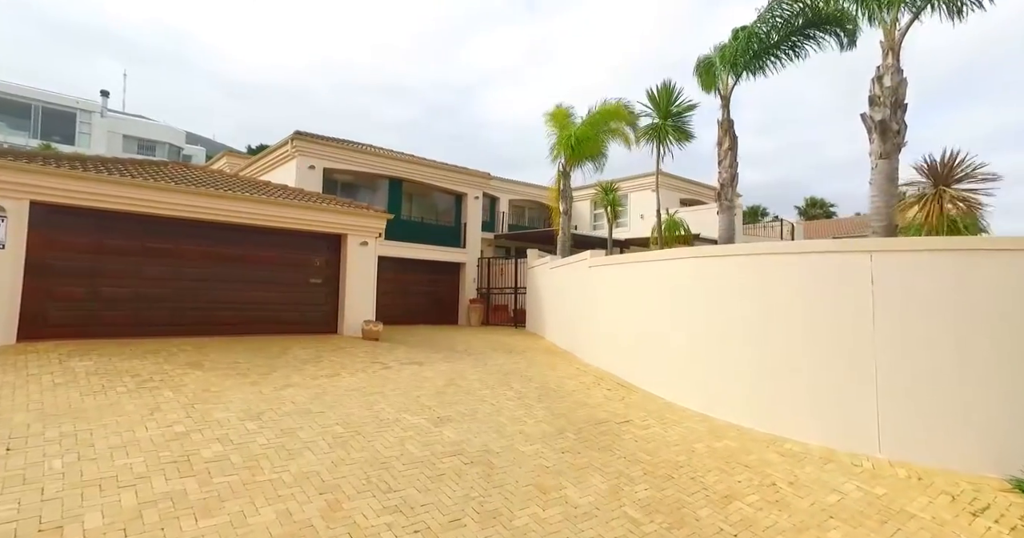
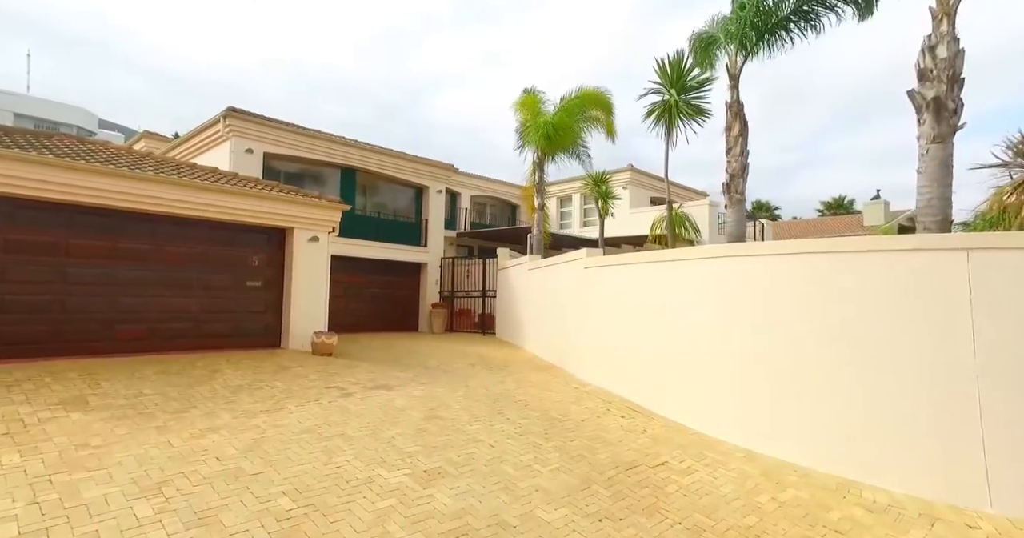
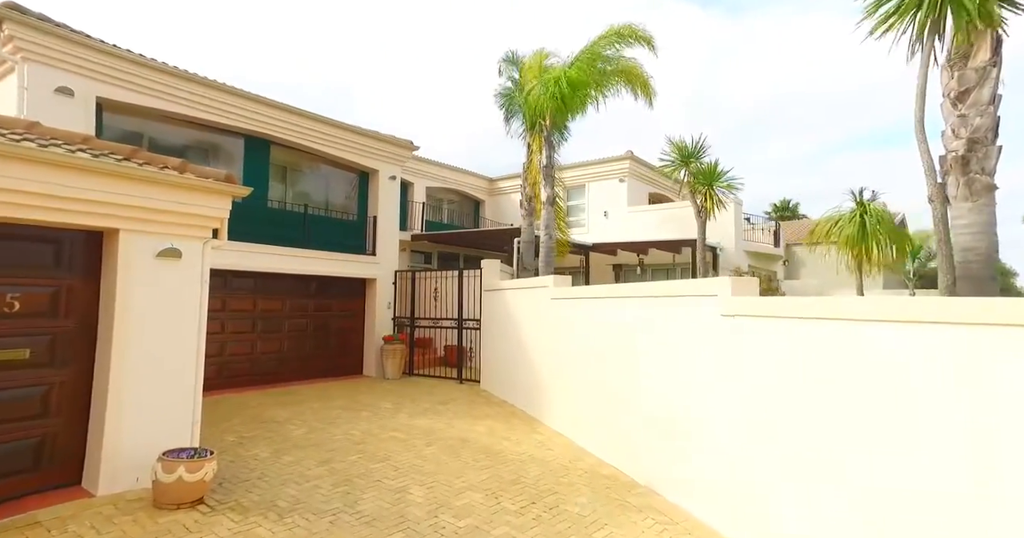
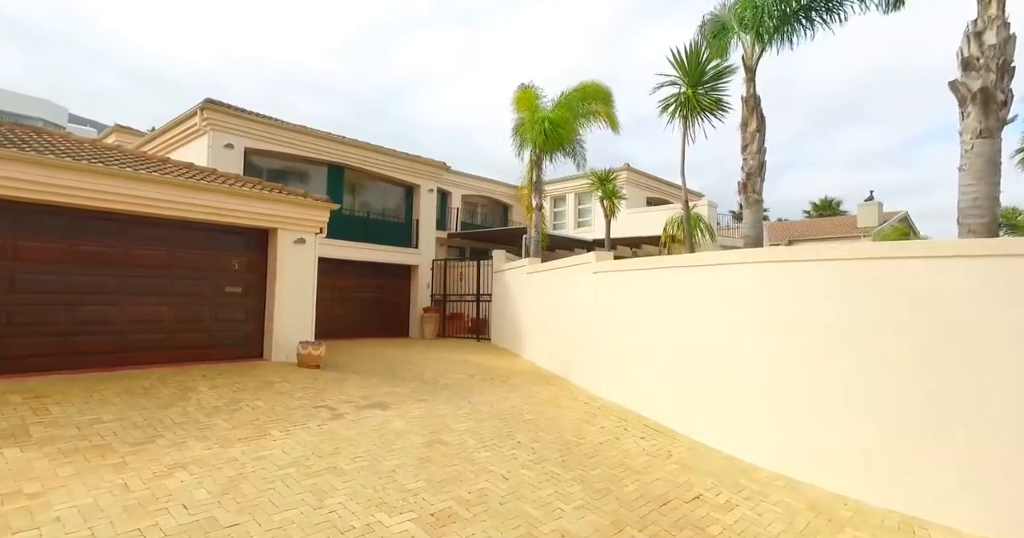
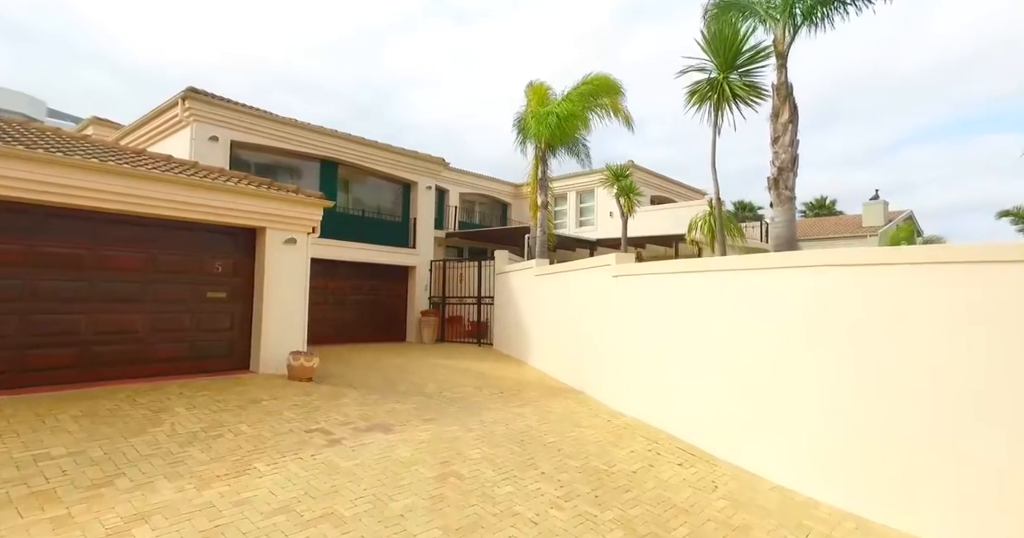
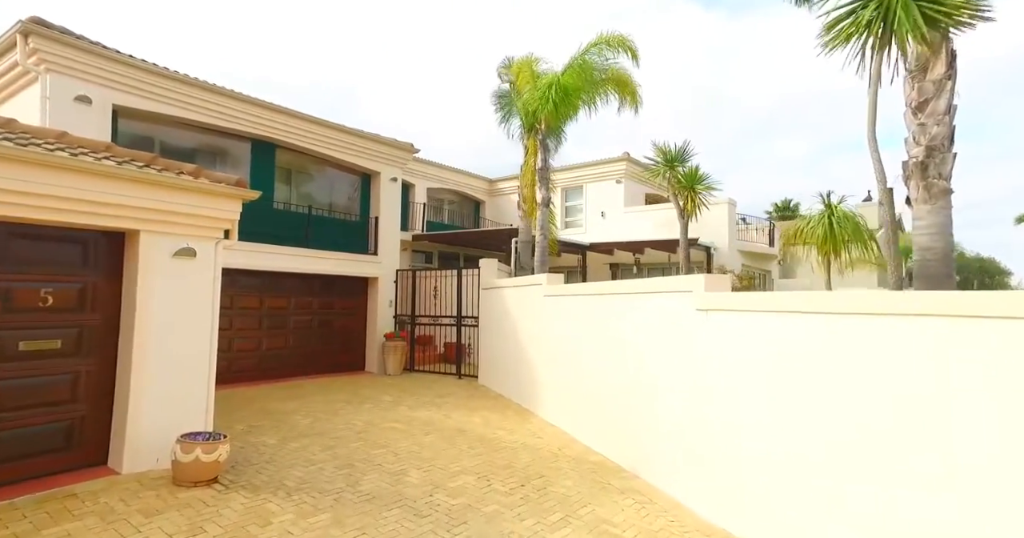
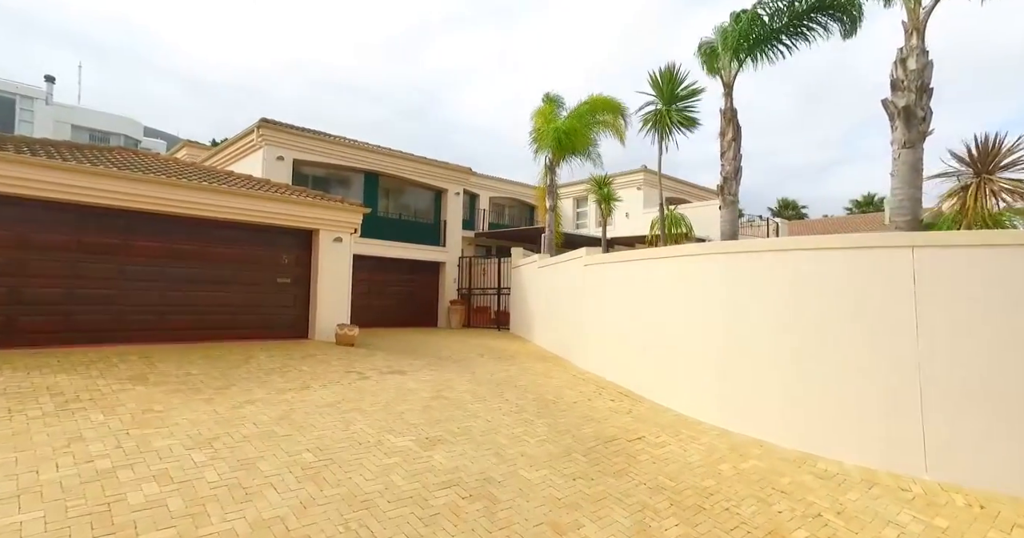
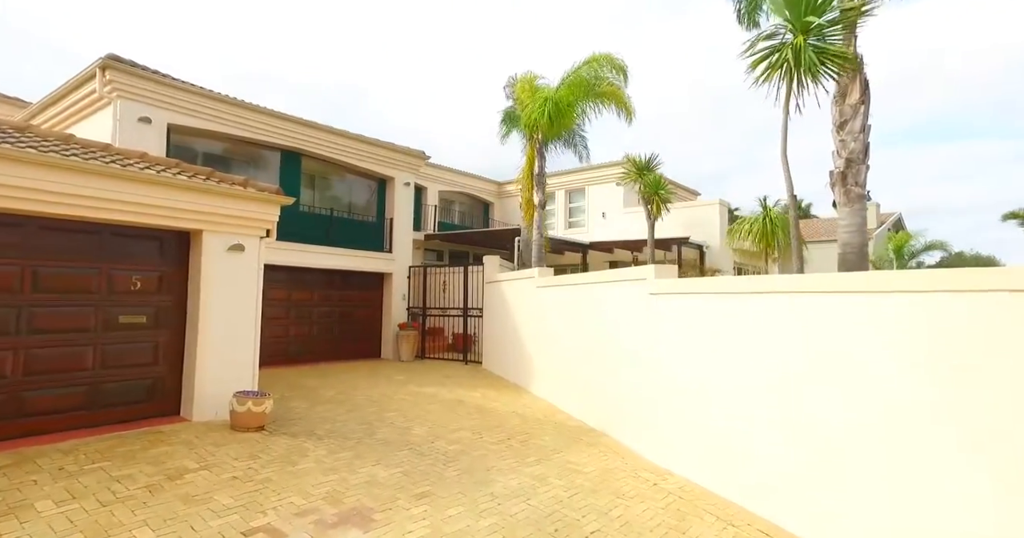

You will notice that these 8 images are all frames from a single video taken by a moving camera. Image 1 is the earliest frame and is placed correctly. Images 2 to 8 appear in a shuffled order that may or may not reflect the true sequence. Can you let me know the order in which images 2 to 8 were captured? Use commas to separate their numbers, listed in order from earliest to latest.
7, 2, 4, 5, 8, 6, 3
